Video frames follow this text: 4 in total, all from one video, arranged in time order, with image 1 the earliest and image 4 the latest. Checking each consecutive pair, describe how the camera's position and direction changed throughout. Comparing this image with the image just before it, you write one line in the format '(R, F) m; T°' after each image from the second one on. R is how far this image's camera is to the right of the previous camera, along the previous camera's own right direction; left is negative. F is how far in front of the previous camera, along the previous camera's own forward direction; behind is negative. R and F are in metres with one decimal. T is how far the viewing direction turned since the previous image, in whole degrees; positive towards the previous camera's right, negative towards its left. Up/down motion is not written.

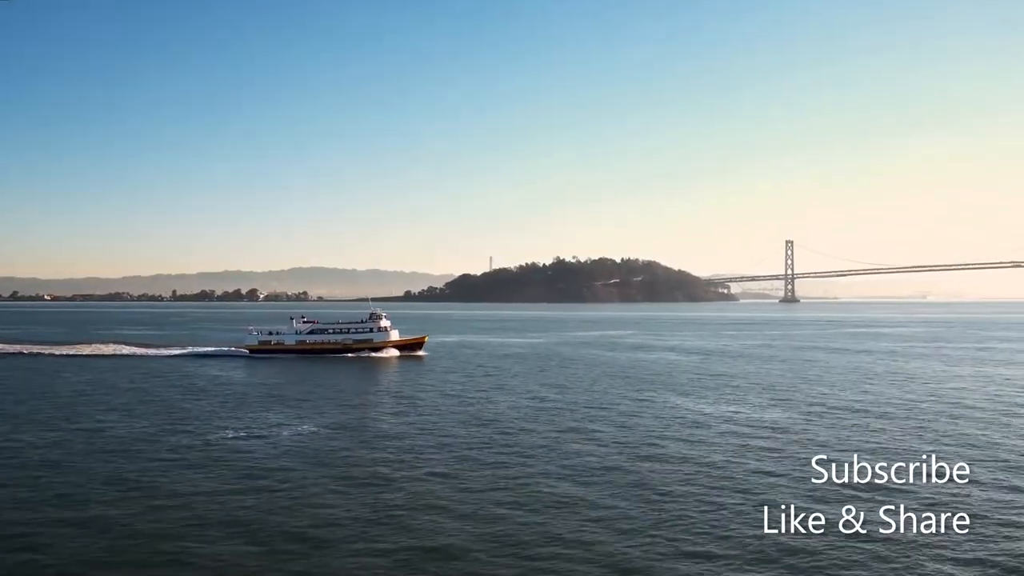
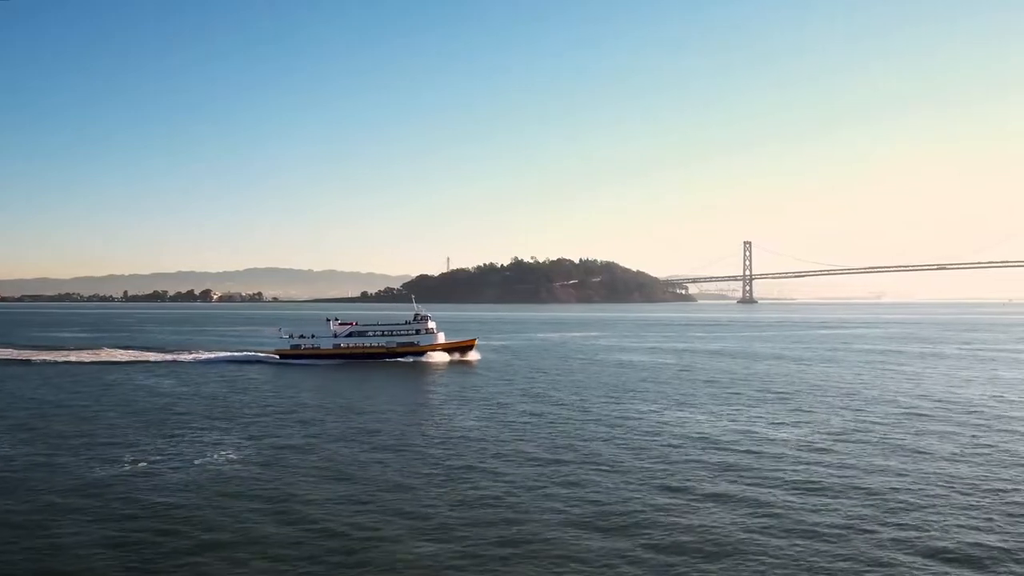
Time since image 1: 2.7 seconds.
(-2.6, +1.7) m; +4°
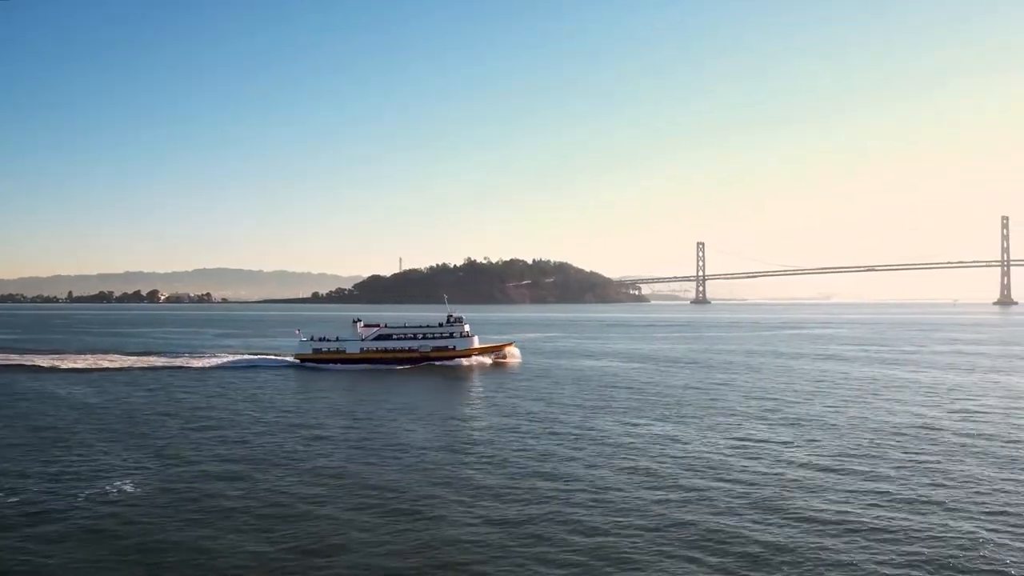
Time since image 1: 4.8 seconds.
(-2.0, +1.2) m; +4°
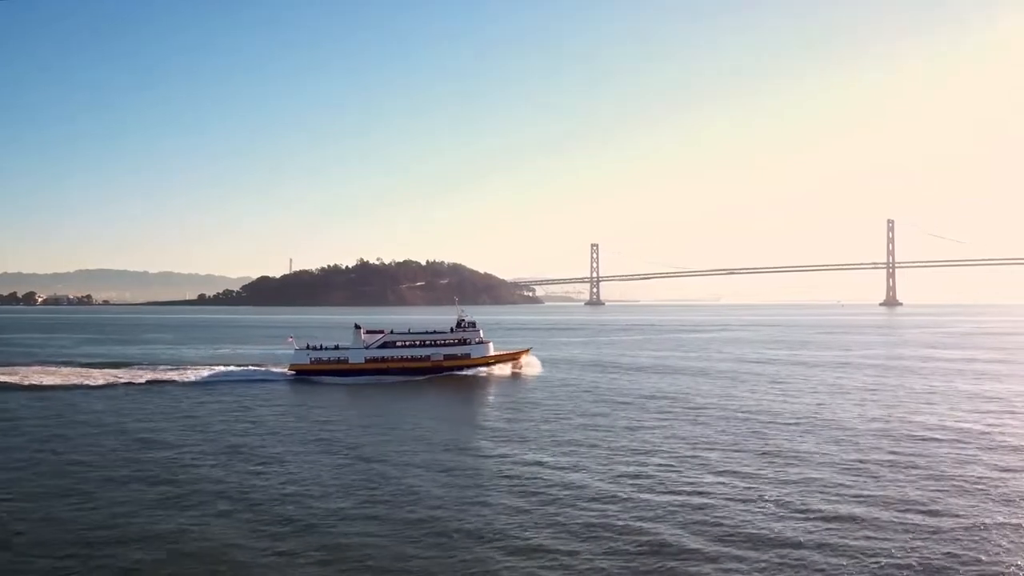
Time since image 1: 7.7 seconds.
(-2.6, +1.0) m; +9°
